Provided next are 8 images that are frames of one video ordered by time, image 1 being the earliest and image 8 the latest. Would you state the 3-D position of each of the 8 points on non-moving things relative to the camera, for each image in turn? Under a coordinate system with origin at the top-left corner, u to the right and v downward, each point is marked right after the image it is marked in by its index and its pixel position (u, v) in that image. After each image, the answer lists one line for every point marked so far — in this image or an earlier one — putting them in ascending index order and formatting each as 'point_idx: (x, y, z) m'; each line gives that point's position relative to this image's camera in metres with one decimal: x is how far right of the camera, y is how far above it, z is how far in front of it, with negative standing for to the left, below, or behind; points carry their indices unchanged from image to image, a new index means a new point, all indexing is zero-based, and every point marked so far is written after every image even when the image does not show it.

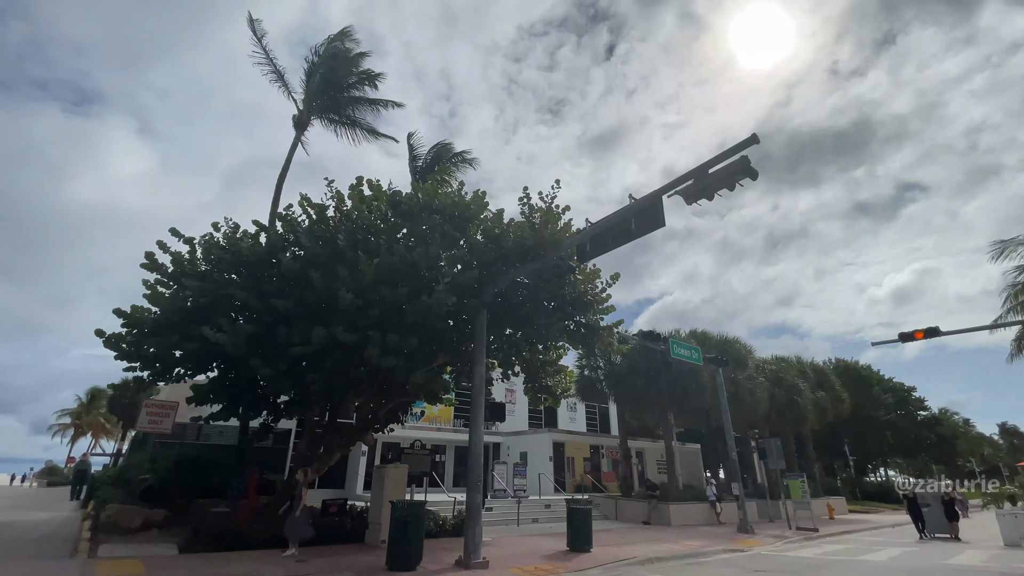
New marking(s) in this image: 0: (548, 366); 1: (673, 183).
0: (+1.3, -2.7, +16.9) m
1: (+2.7, +1.7, +7.9) m
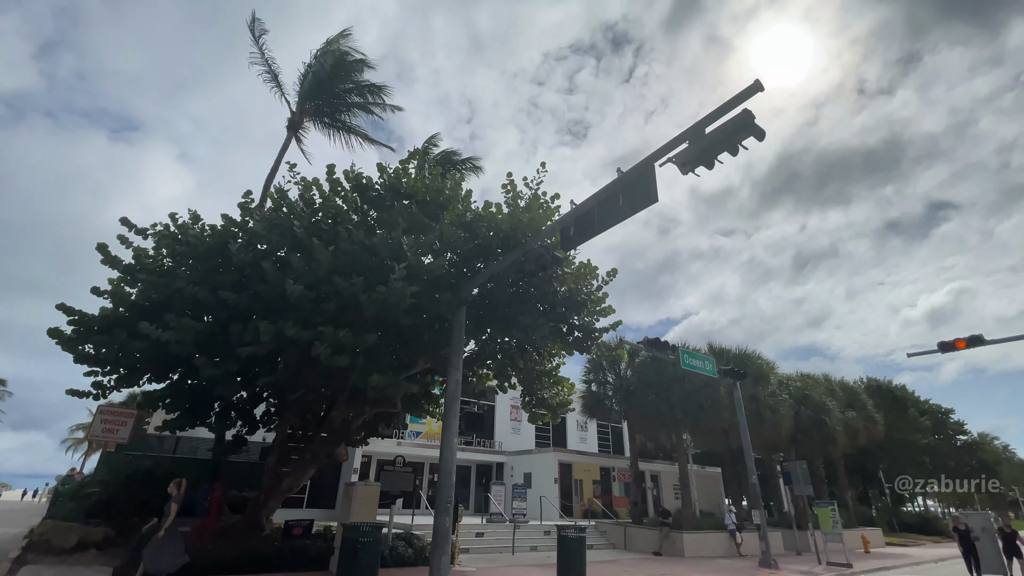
0: (+1.1, -2.9, +15.6) m
1: (+2.2, +2.0, +6.7) m
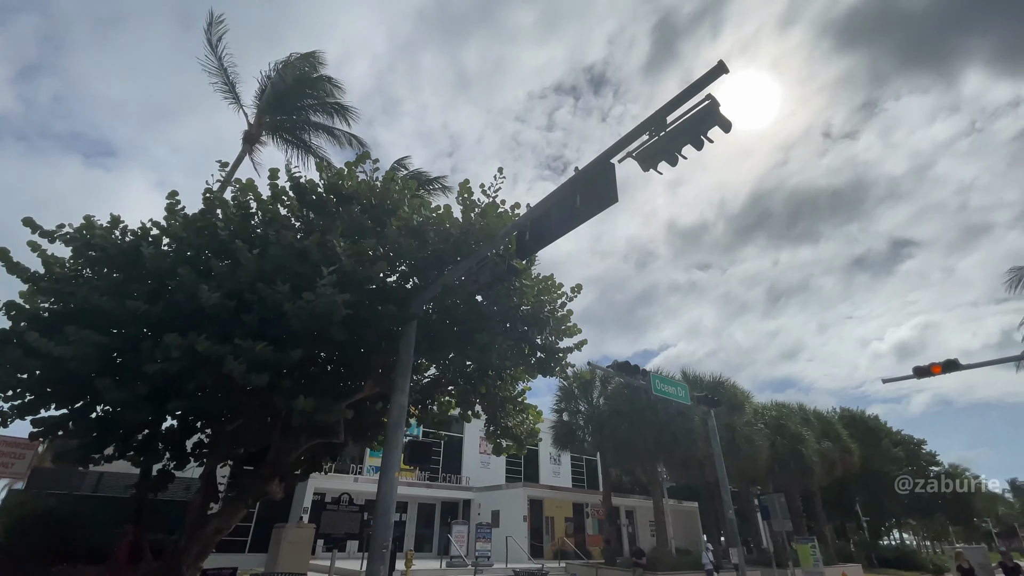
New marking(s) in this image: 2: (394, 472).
0: (-0.1, -3.5, +14.6) m
1: (+1.4, +1.9, +6.1) m
2: (-2.0, -3.2, +8.2) m
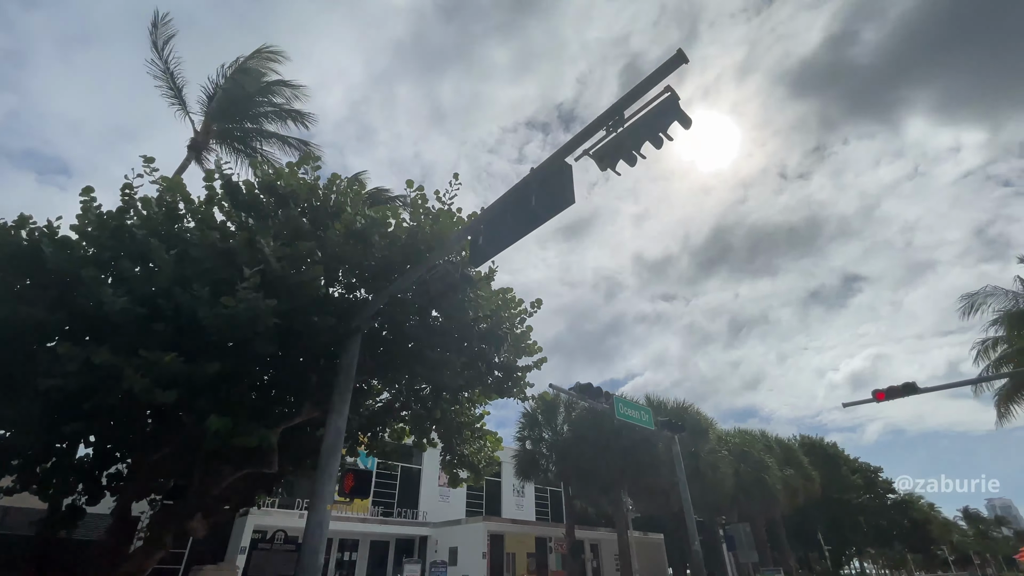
0: (-1.3, -4.1, +13.8) m
1: (+0.8, +1.8, +5.8) m
2: (-2.8, -3.3, +7.3) m
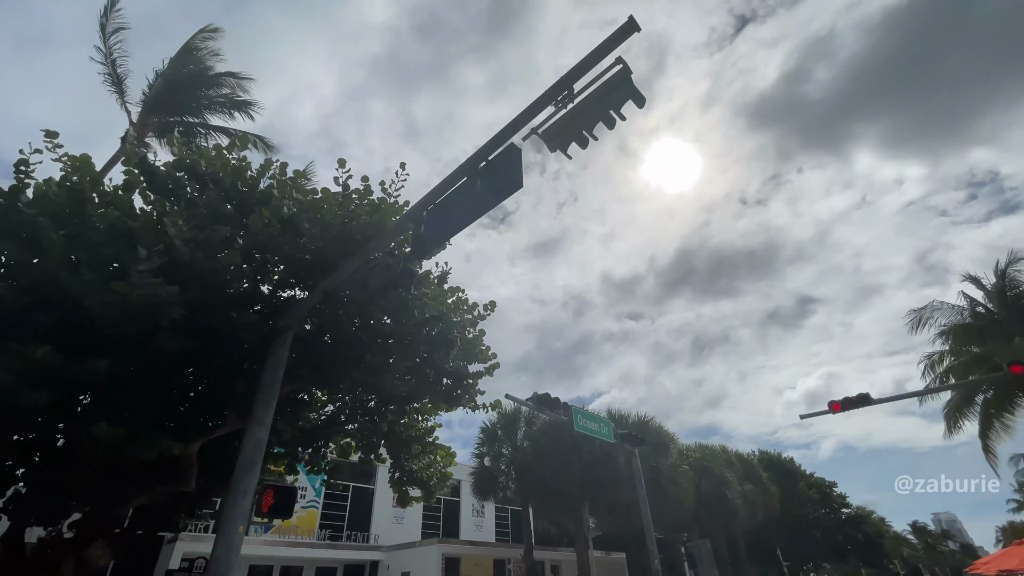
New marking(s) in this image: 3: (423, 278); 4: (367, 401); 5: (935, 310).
0: (-2.6, -4.2, +12.9) m
1: (+0.1, +1.9, +5.3) m
2: (-3.7, -3.2, +6.4) m
3: (-1.7, +0.2, +8.8) m
4: (-3.6, -2.8, +11.8) m
5: (+14.6, -0.7, +16.4) m
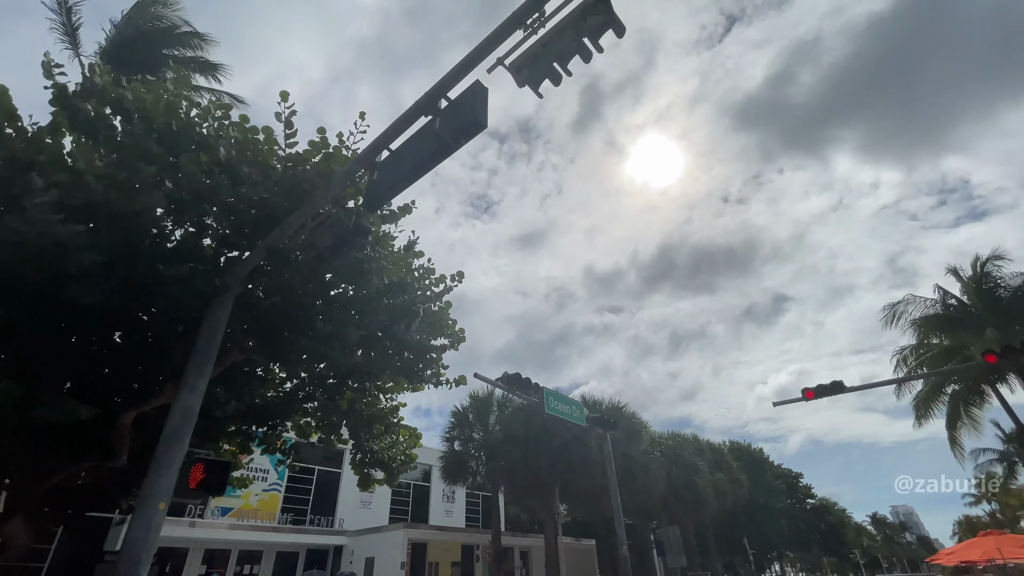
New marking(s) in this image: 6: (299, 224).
0: (-3.4, -3.5, +12.3) m
1: (-0.2, +2.4, +4.7) m
2: (-4.2, -2.5, +5.7) m
3: (-2.2, +0.8, +8.2) m
4: (-4.4, -2.1, +11.2) m
5: (+13.7, -0.4, +16.4) m
6: (-2.9, +0.9, +6.5) m
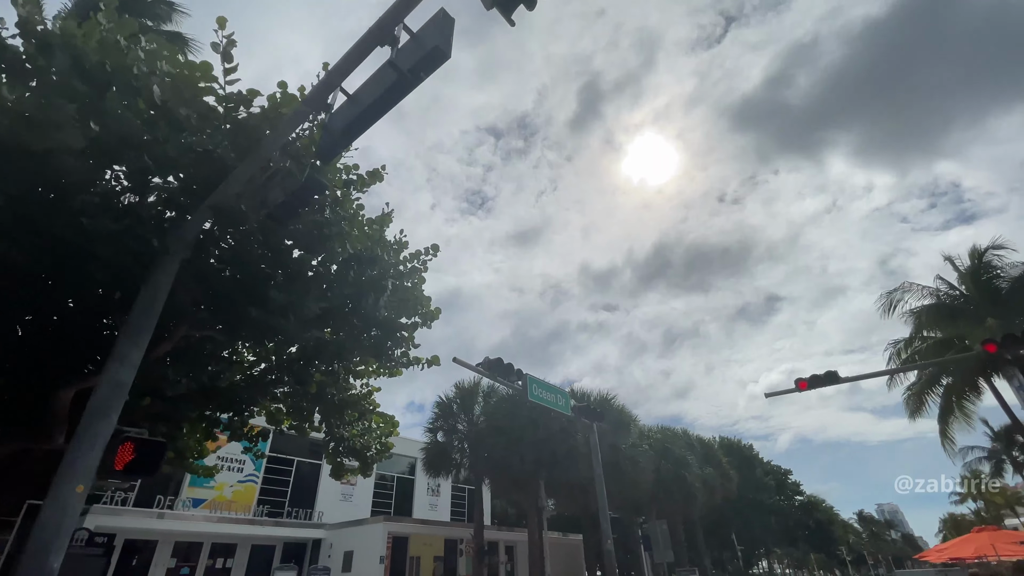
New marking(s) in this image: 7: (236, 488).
0: (-3.9, -3.0, +11.7) m
1: (-0.5, +2.8, +4.0) m
2: (-4.6, -2.1, +5.0) m
3: (-2.6, +1.3, +7.5) m
4: (-4.8, -1.5, +10.5) m
5: (+13.2, -0.1, +15.9) m
6: (-3.2, +1.3, +5.8) m
7: (-11.3, -8.2, +19.5) m
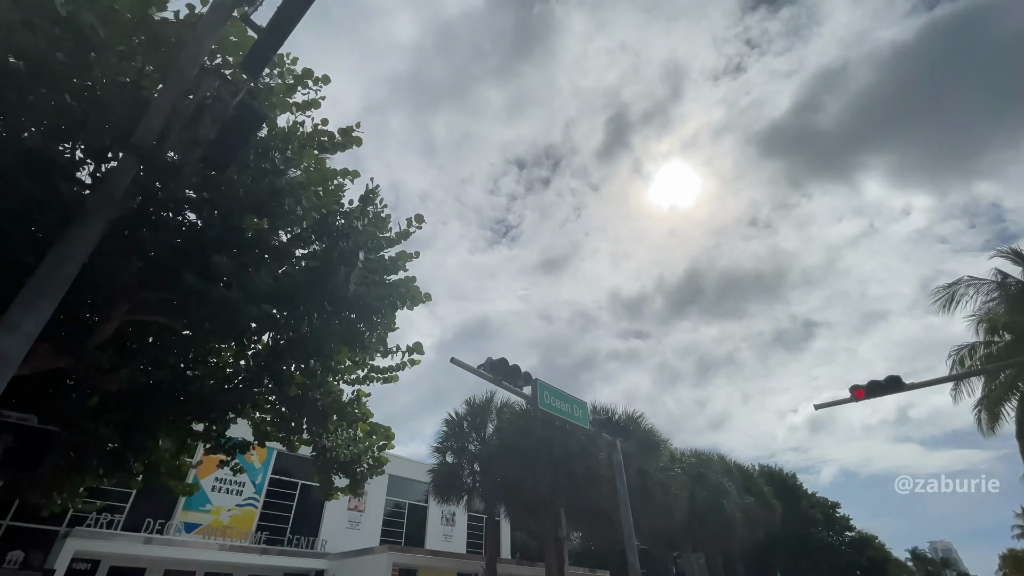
0: (-3.7, -2.8, +10.4) m
1: (-0.9, +3.5, +2.9) m
2: (-4.8, -1.5, +3.9) m
3: (-2.7, +1.7, +6.4) m
4: (-4.8, -1.3, +9.4) m
5: (+13.5, +0.1, +13.9) m
6: (-3.4, +1.8, +4.7) m
7: (-10.7, -8.6, +18.3) m
